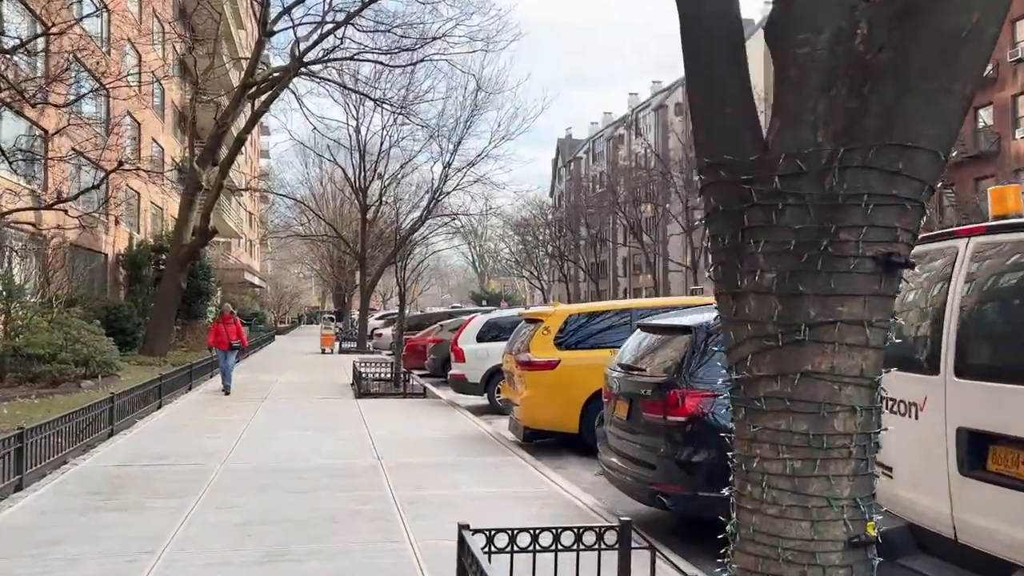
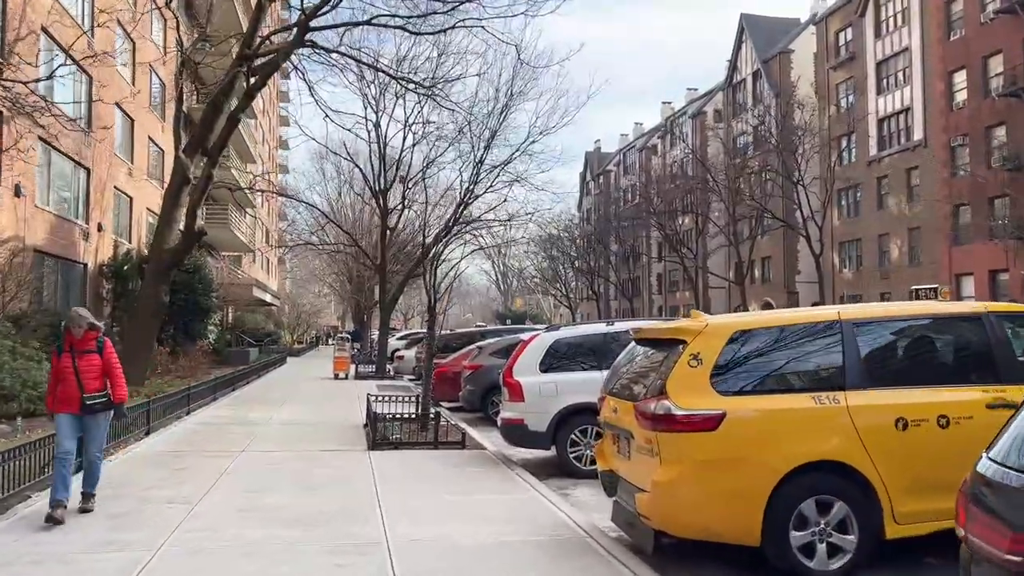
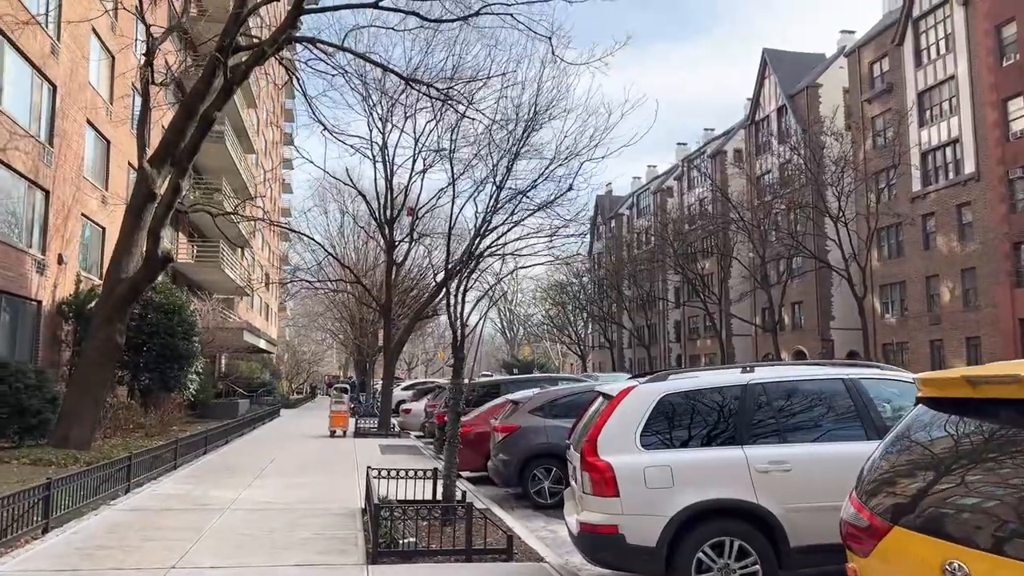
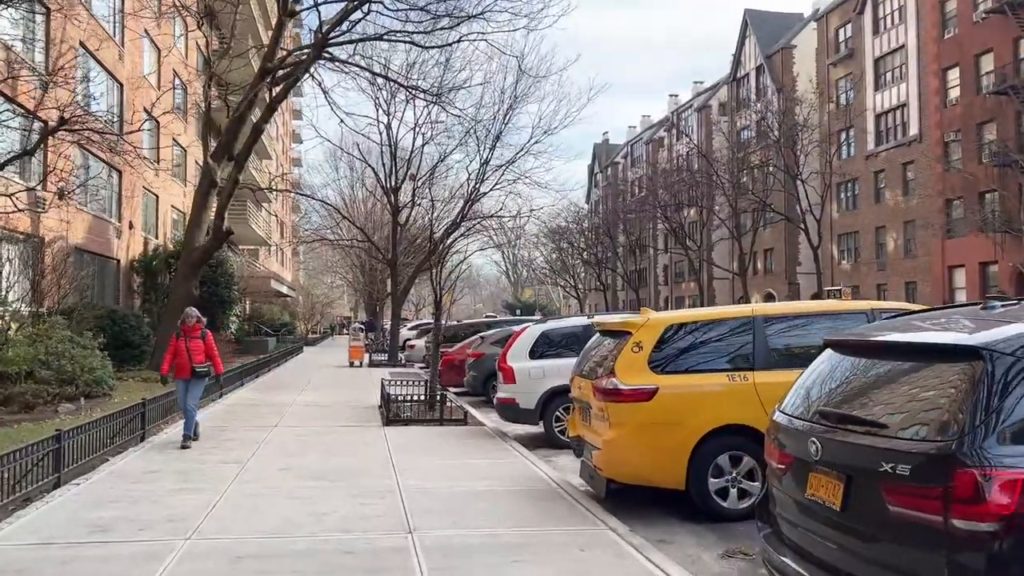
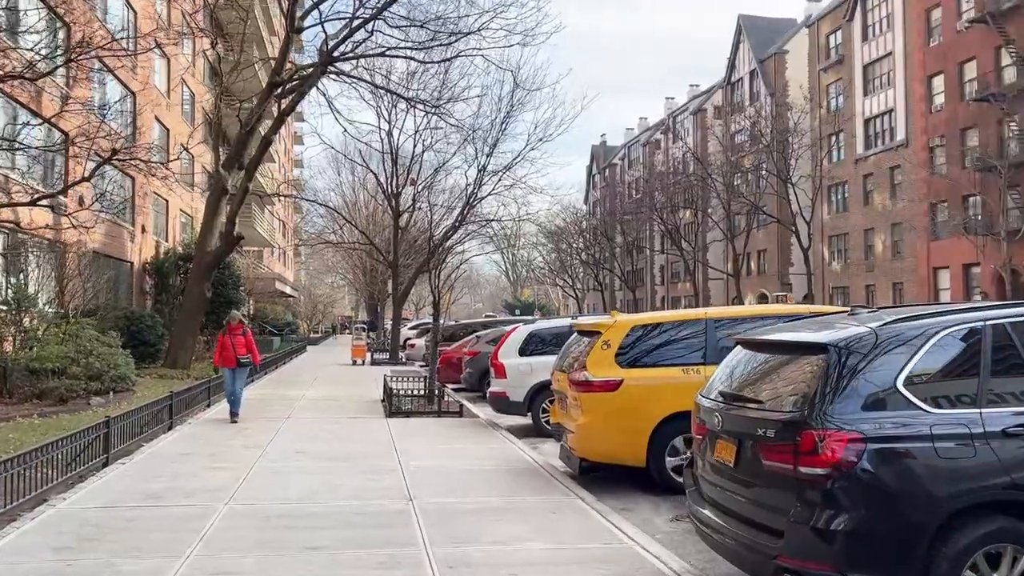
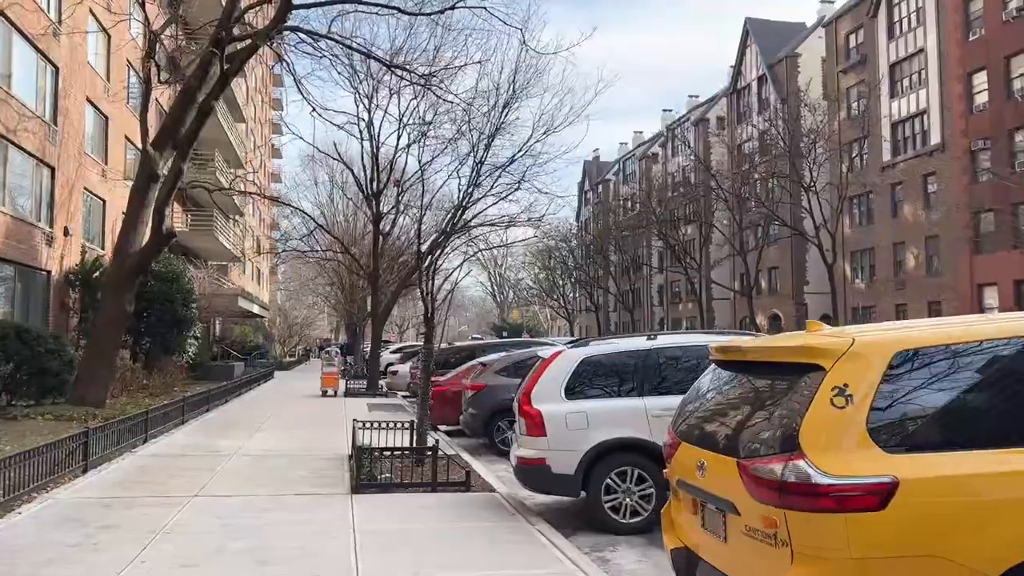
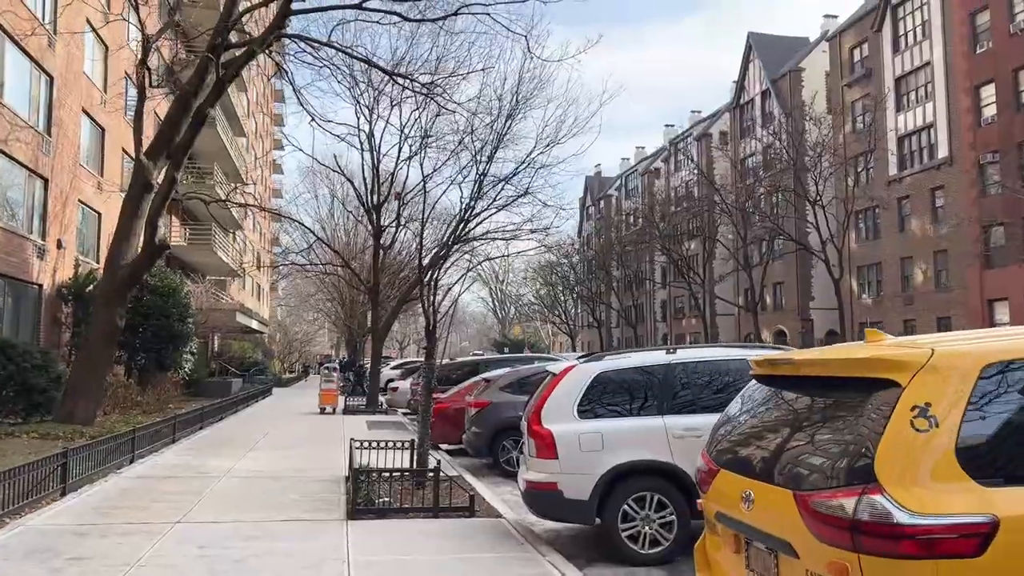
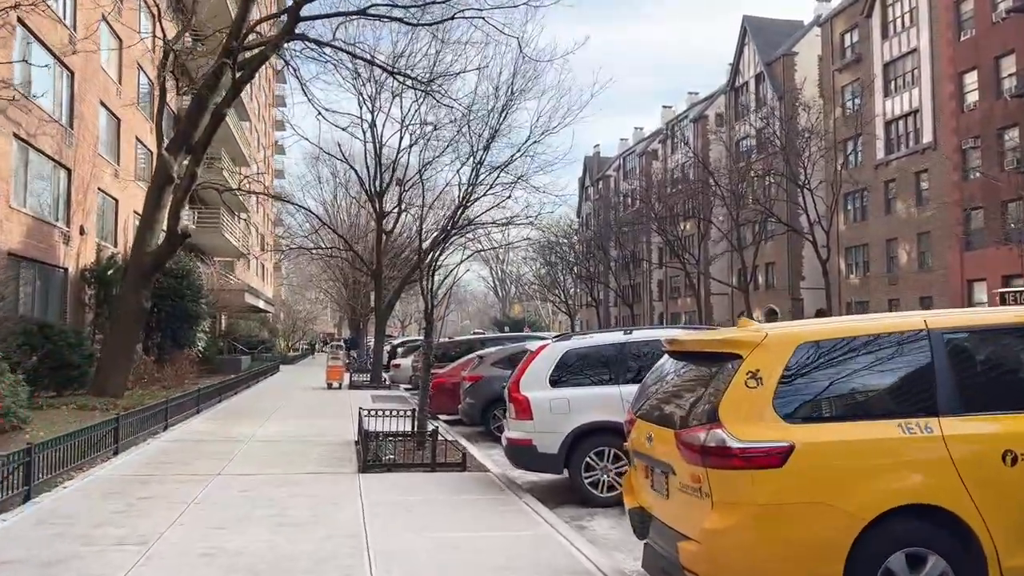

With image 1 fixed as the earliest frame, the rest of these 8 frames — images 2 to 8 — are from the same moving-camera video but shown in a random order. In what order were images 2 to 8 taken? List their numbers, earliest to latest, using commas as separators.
5, 4, 2, 8, 6, 7, 3
